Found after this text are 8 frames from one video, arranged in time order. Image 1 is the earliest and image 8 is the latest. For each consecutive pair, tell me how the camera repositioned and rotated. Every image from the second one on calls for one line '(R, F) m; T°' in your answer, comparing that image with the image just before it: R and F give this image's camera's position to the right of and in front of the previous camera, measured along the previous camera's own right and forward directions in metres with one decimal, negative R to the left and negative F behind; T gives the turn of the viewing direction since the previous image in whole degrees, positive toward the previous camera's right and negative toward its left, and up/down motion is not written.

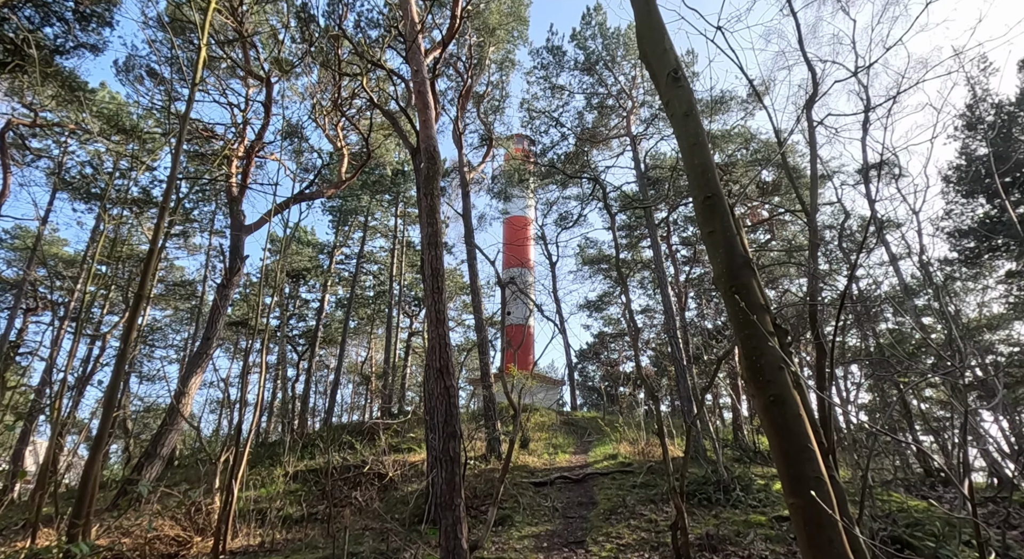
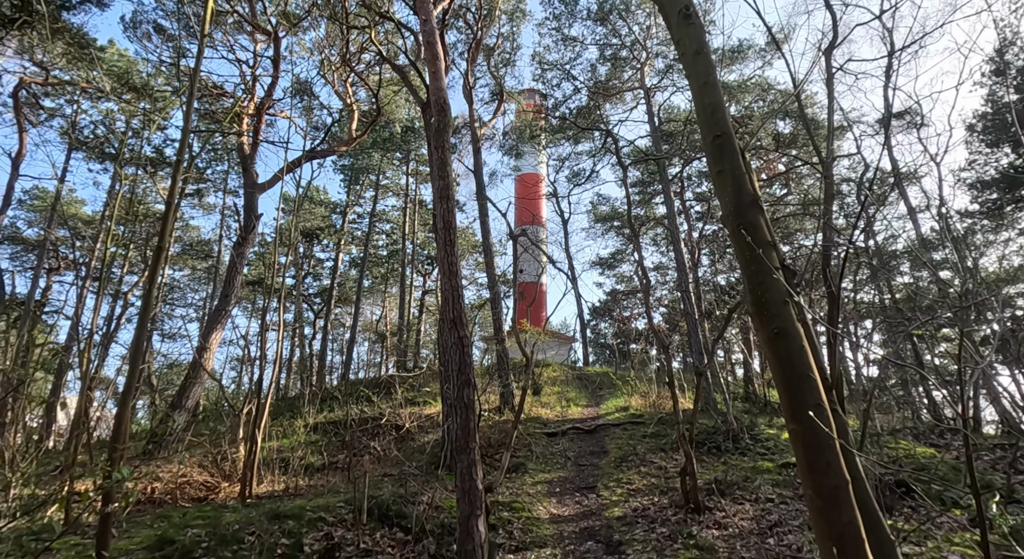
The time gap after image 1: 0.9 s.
(0.0, -0.1) m; -1°
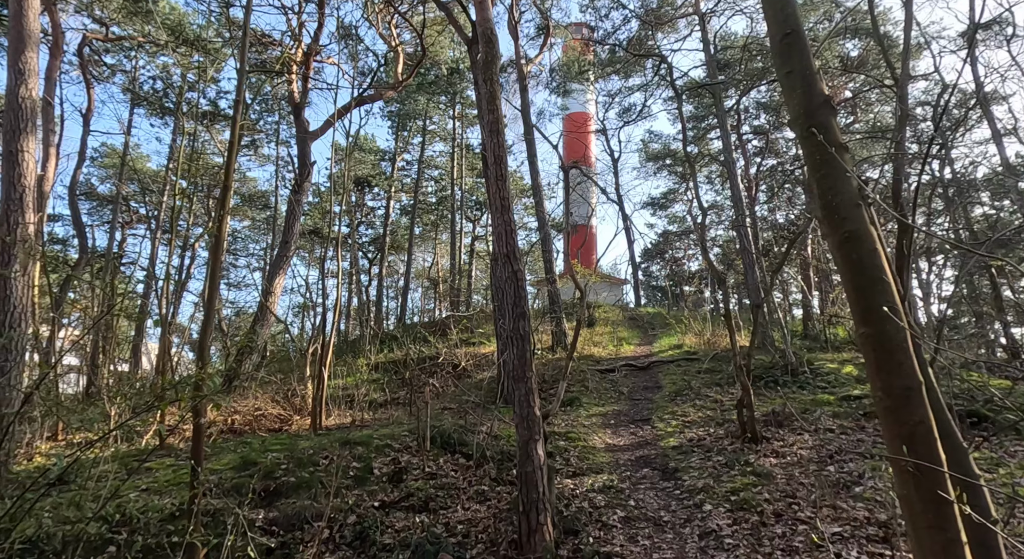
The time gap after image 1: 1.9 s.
(0.0, 0.0) m; -4°
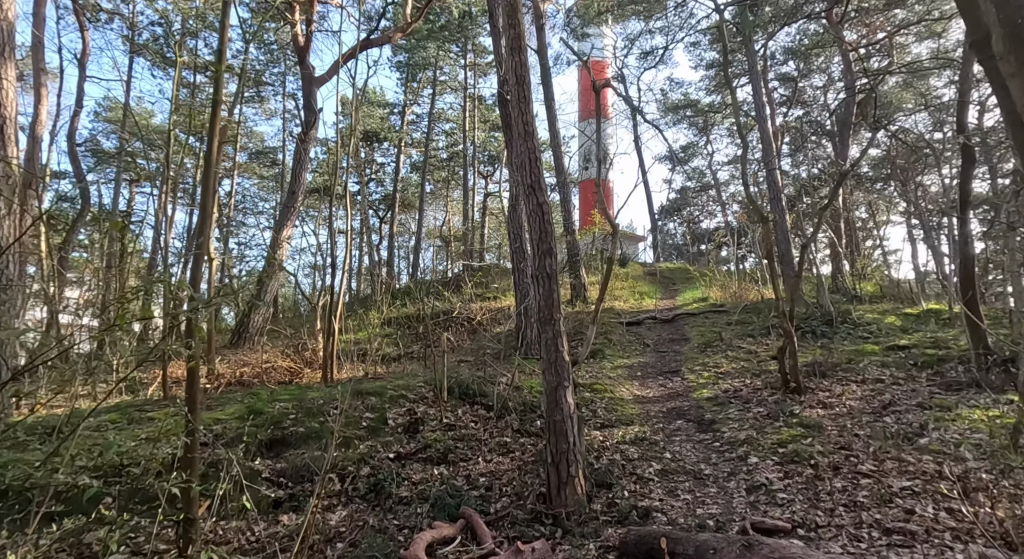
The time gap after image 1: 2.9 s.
(-0.1, +0.5) m; -1°
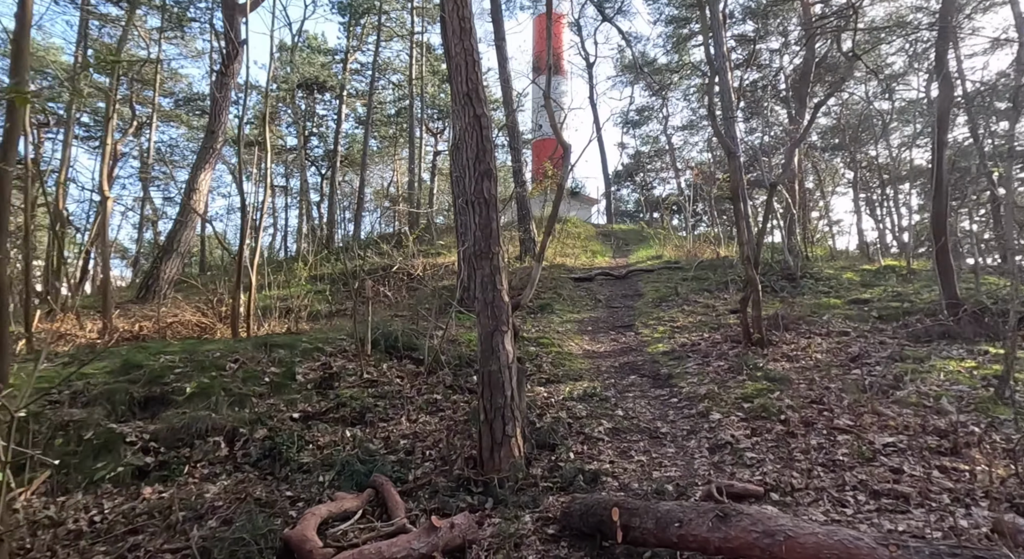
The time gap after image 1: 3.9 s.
(+0.2, +0.7) m; +4°
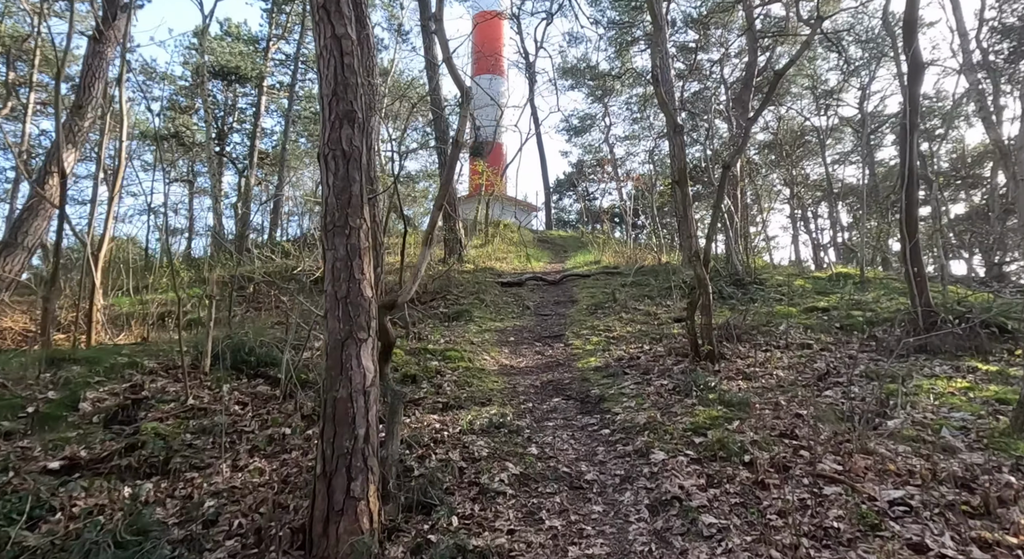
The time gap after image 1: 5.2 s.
(+0.3, +1.2) m; +5°
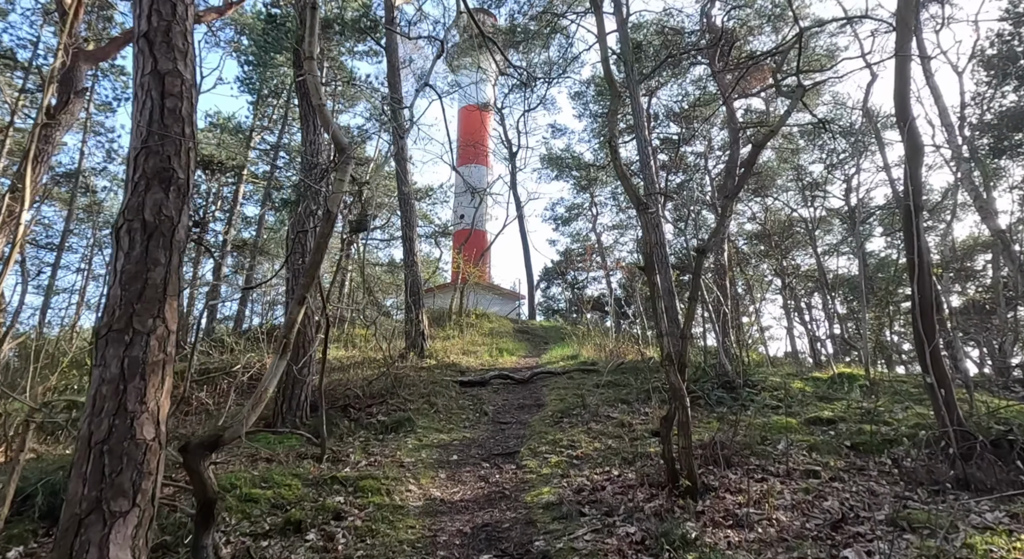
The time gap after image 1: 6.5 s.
(+0.4, +0.9) m; 0°
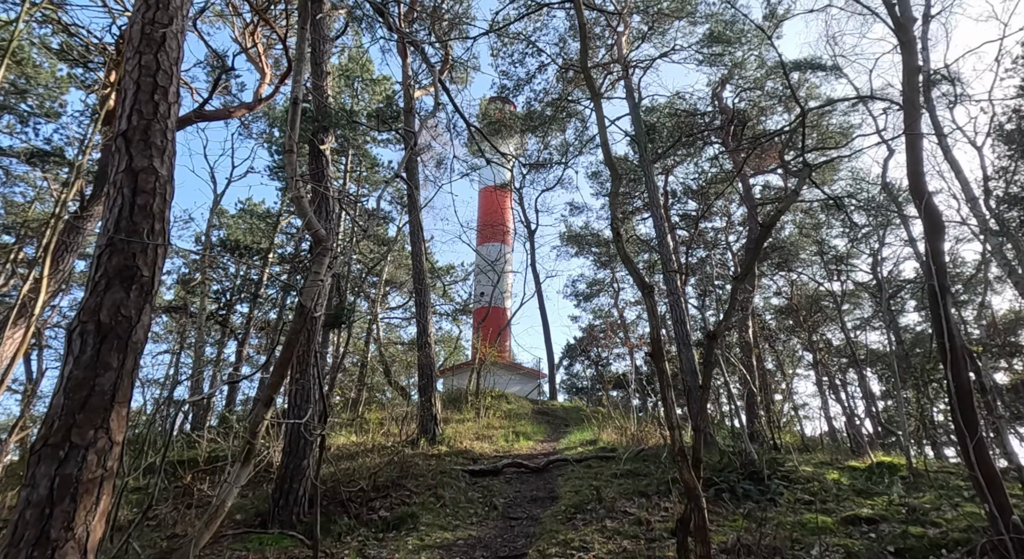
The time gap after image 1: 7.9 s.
(+0.1, +0.2) m; -2°
